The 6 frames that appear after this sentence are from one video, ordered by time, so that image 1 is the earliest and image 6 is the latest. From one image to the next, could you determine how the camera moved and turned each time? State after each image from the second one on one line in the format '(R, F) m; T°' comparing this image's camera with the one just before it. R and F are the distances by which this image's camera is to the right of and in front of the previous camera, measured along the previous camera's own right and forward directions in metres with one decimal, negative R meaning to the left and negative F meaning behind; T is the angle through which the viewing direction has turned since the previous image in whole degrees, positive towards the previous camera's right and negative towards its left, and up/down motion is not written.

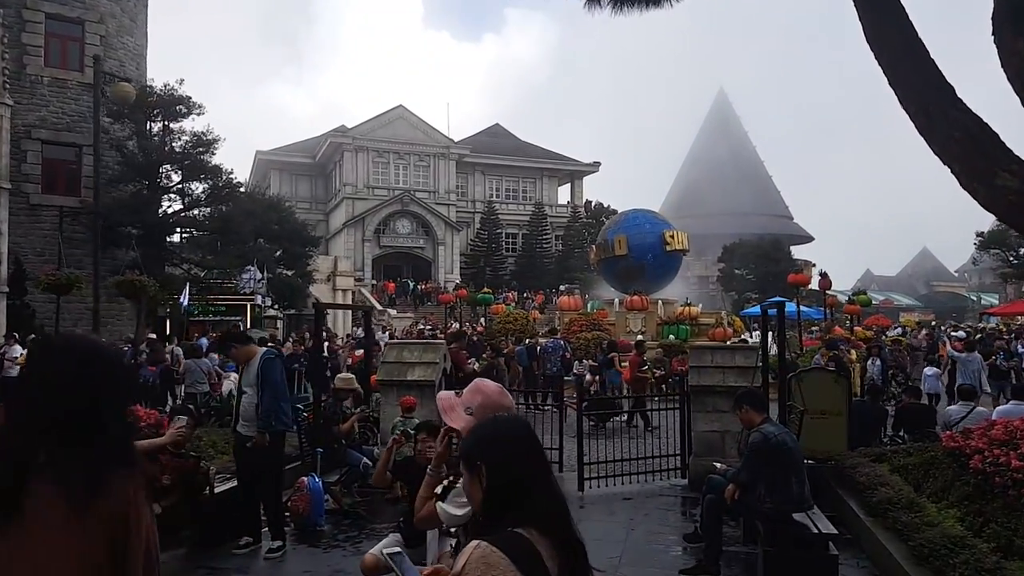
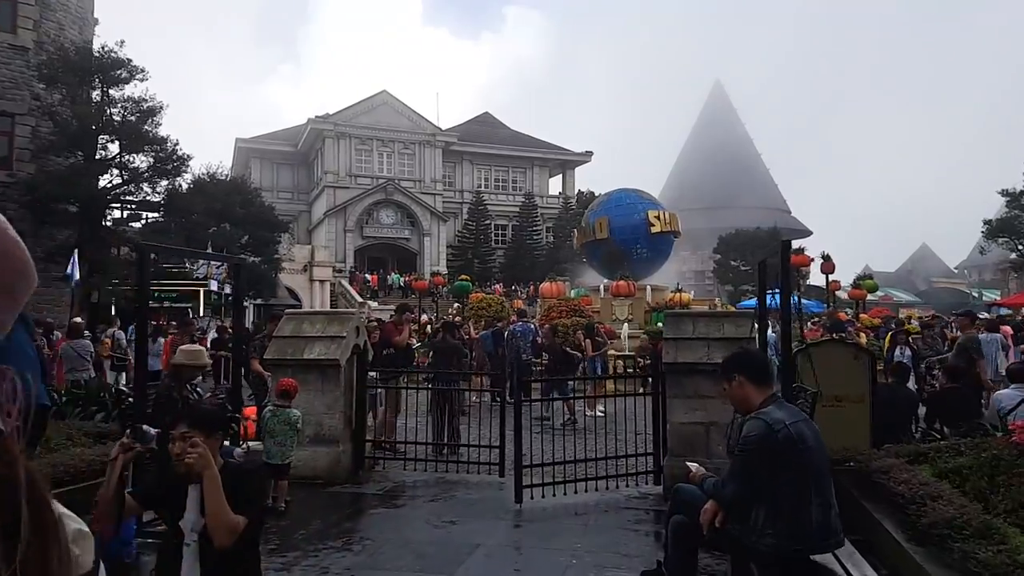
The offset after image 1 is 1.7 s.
(+0.8, +2.3) m; 0°
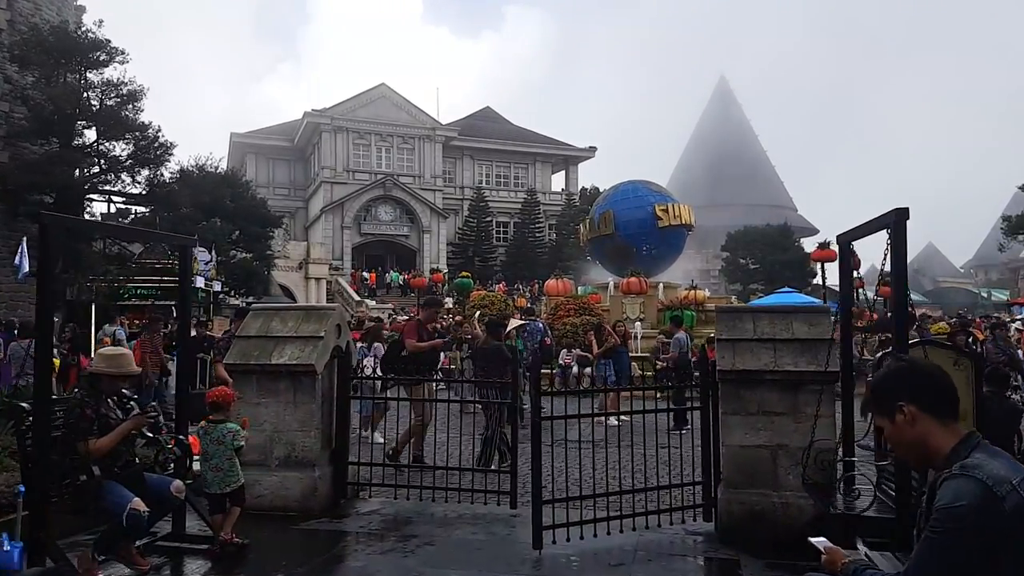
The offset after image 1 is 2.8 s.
(-0.1, +1.5) m; 0°
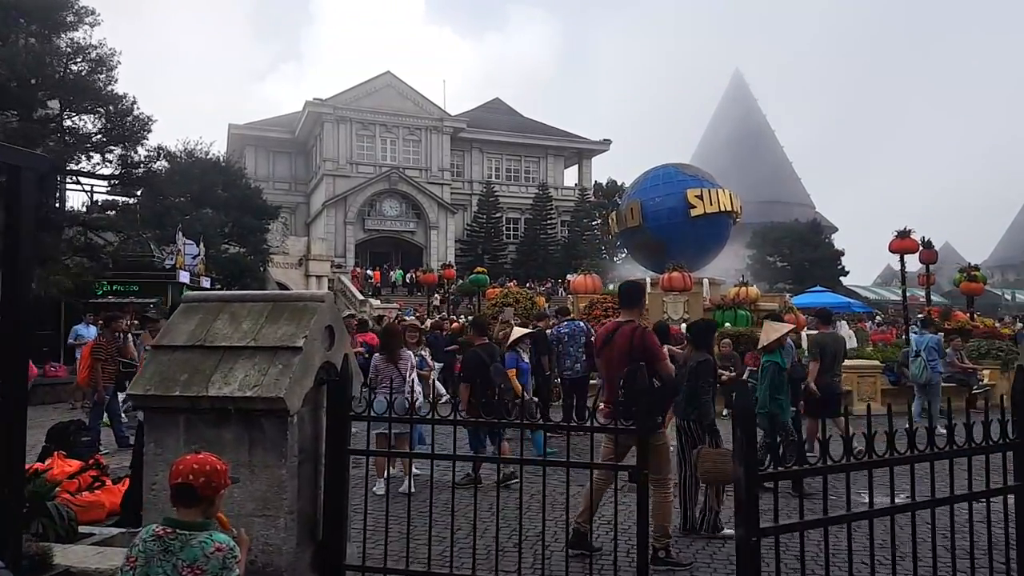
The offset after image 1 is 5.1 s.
(-0.6, +2.9) m; 0°
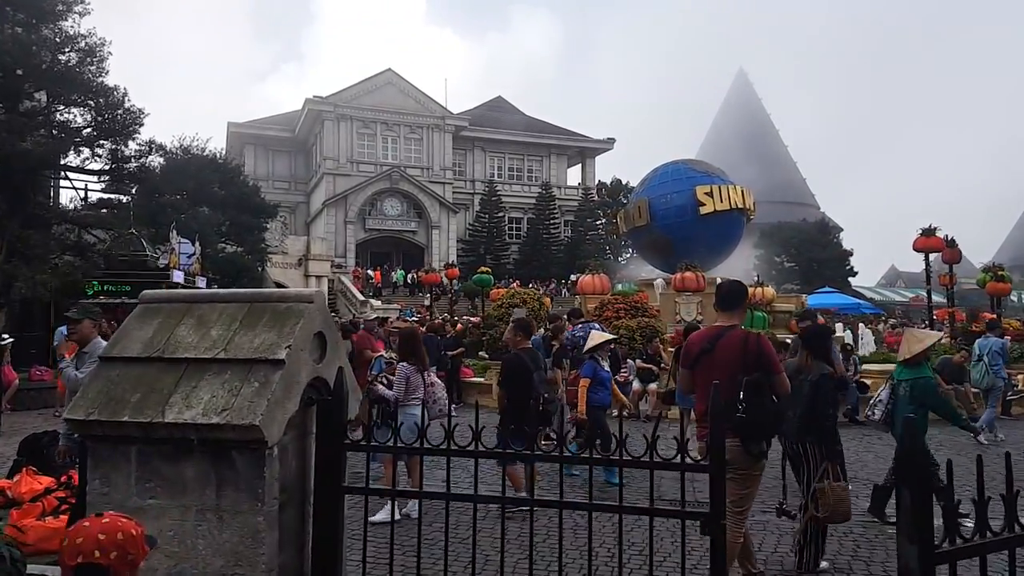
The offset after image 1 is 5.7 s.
(-0.1, +0.8) m; 0°
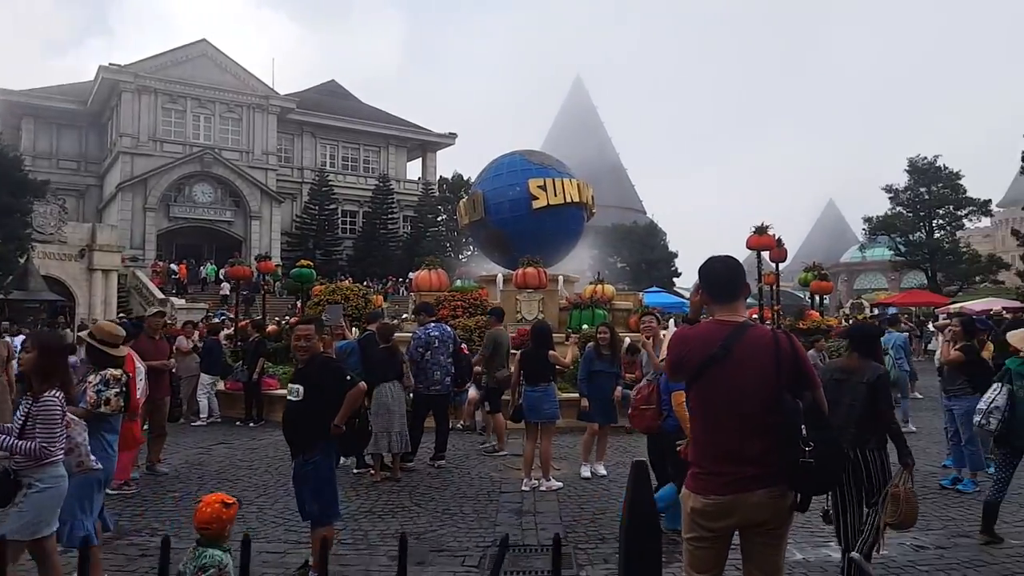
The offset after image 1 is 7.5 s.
(+0.5, +2.1) m; +12°
